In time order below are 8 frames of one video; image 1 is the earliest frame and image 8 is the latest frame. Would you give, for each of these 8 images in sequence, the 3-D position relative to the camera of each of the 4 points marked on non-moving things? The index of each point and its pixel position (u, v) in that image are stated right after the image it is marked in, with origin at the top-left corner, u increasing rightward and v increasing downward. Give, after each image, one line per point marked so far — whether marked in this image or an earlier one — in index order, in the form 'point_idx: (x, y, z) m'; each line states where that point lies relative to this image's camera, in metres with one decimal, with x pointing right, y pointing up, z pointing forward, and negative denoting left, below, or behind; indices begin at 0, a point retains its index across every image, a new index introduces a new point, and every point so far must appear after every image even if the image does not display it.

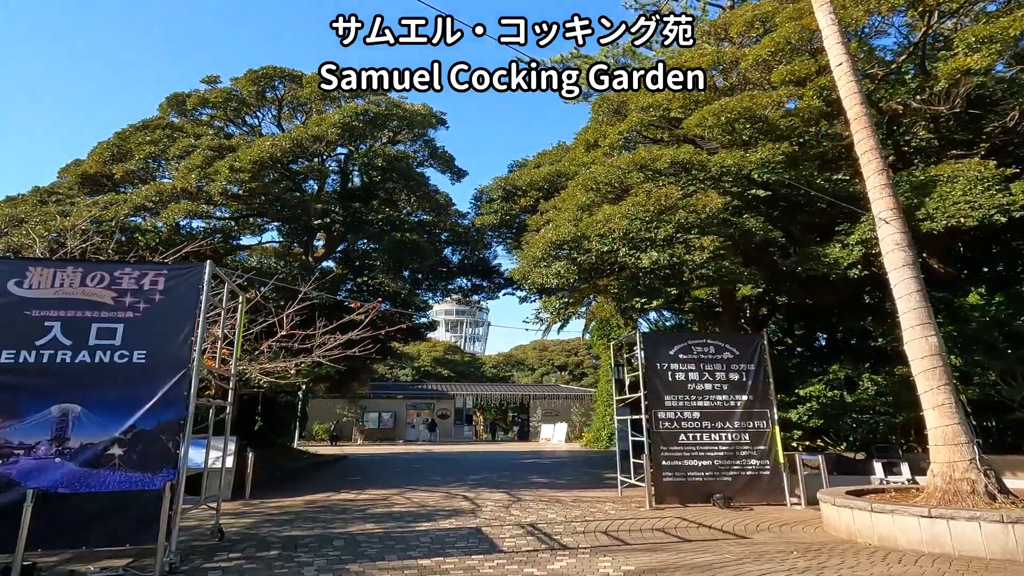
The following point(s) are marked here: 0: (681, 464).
0: (+2.9, -3.0, +10.6) m
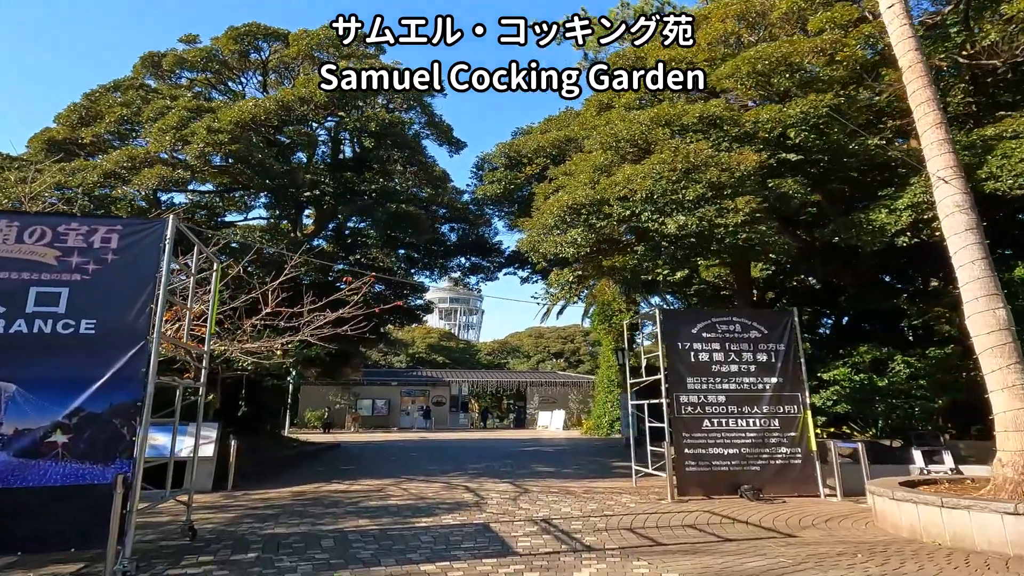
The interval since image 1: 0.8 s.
0: (+3.0, -2.6, +9.7) m
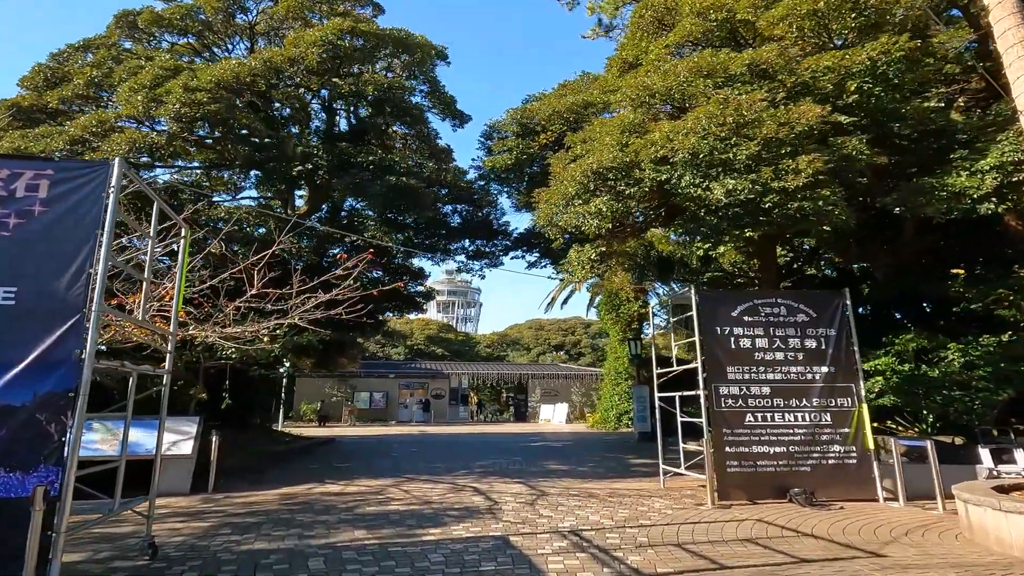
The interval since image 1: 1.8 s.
0: (+3.3, -2.3, +8.5) m
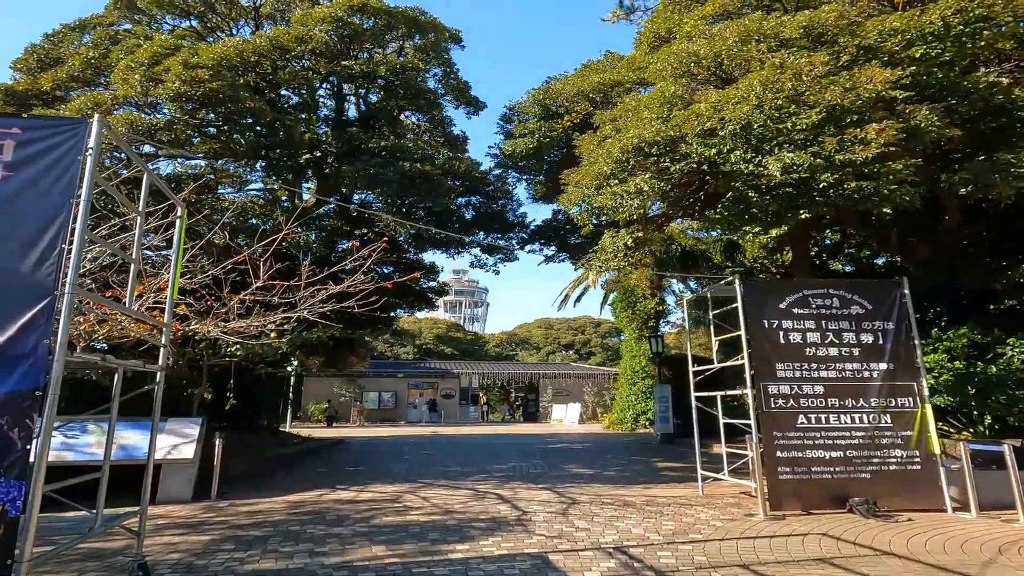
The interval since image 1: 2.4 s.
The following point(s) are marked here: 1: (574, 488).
0: (+3.6, -2.1, +7.7) m
1: (+1.0, -3.3, +10.0) m
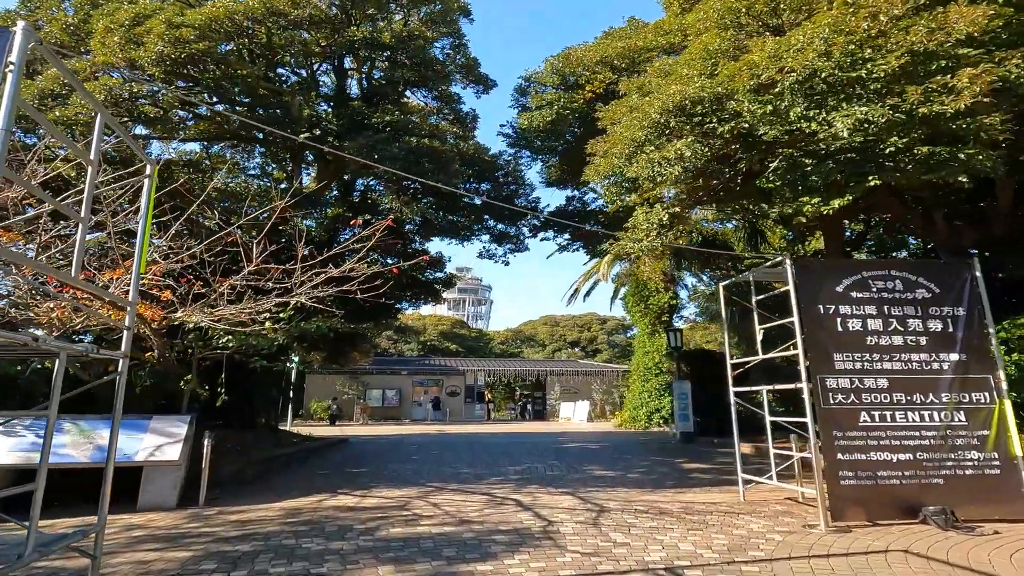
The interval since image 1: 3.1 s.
0: (+3.9, -1.9, +6.8) m
1: (+1.3, -3.0, +9.1) m
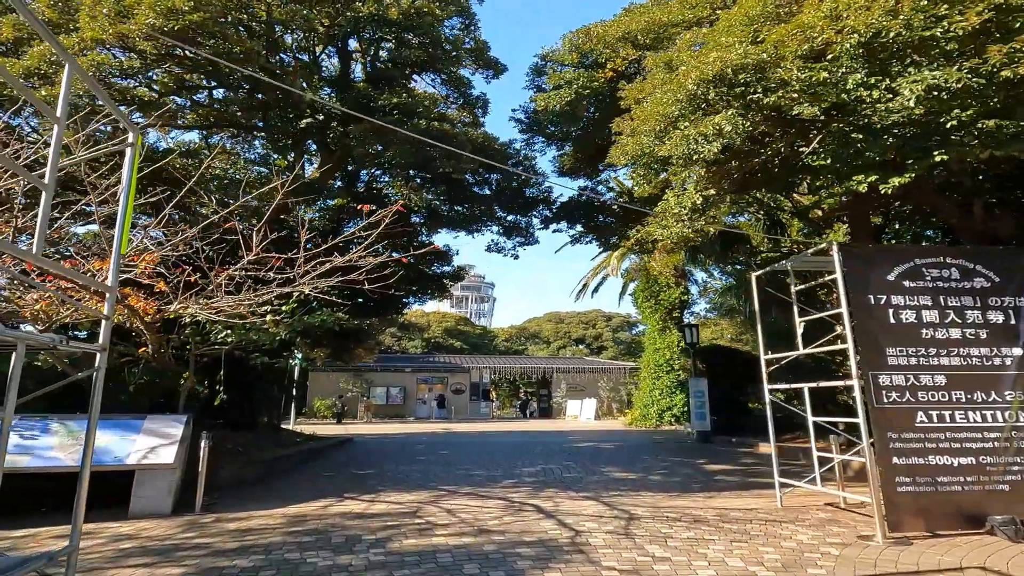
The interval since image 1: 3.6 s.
0: (+4.1, -1.8, +6.2) m
1: (+1.5, -2.9, +8.5) m
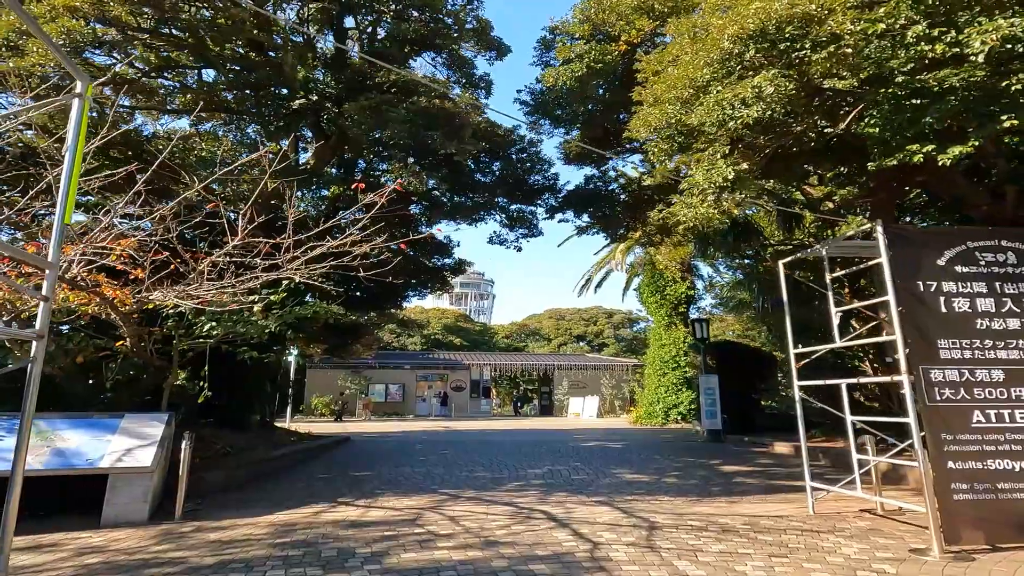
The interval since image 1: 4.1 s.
0: (+4.2, -1.6, +5.6) m
1: (+1.6, -2.7, +7.9) m
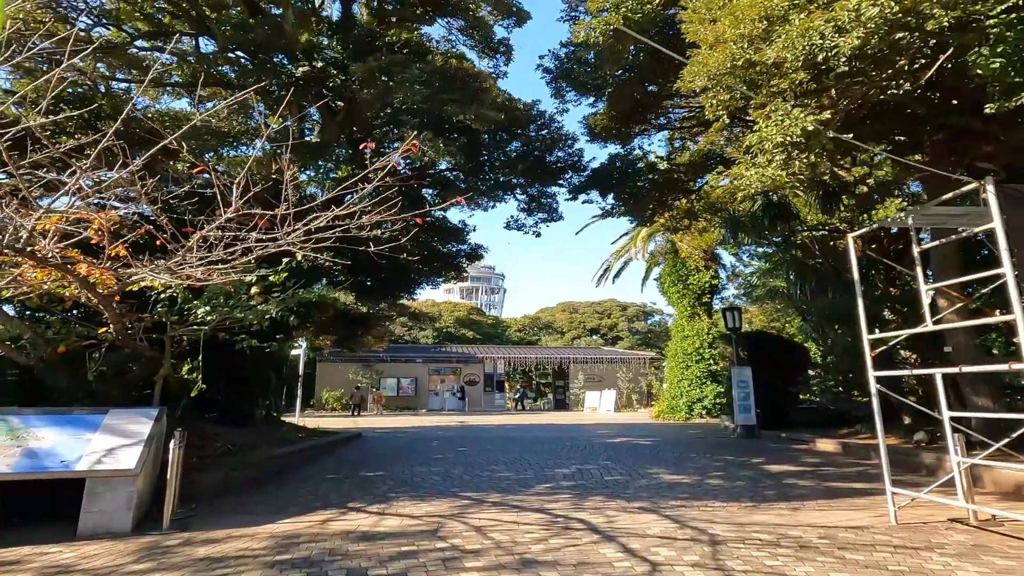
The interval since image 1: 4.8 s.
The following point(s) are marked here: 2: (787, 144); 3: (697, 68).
0: (+4.6, -1.4, +4.6) m
1: (+2.0, -2.5, +6.9) m
2: (+2.5, +1.4, +5.7) m
3: (+1.9, +2.2, +6.7) m
